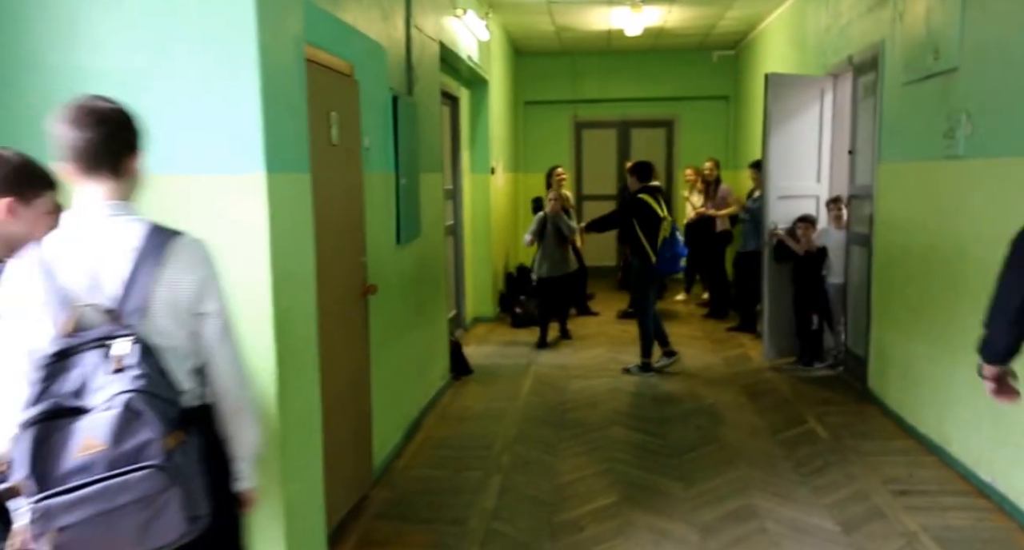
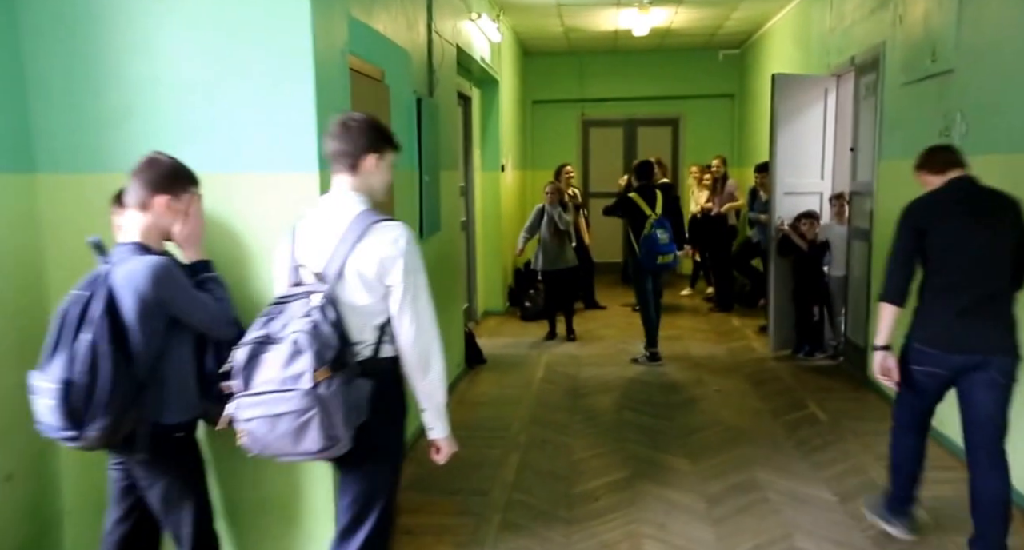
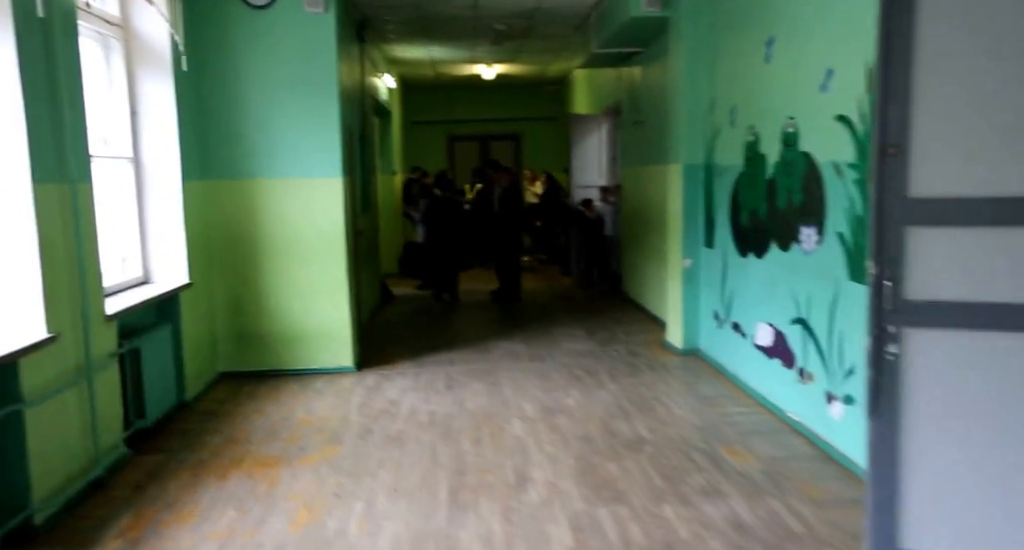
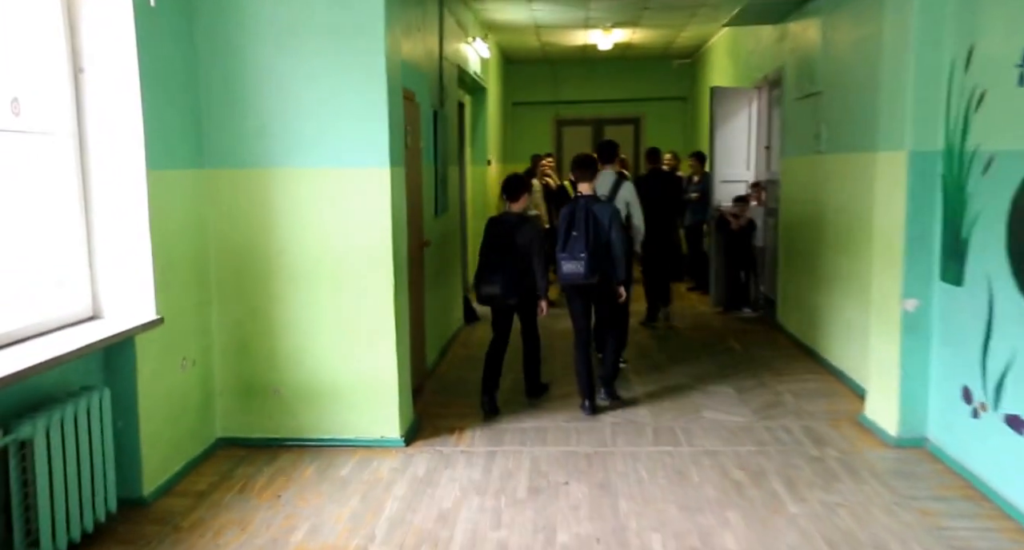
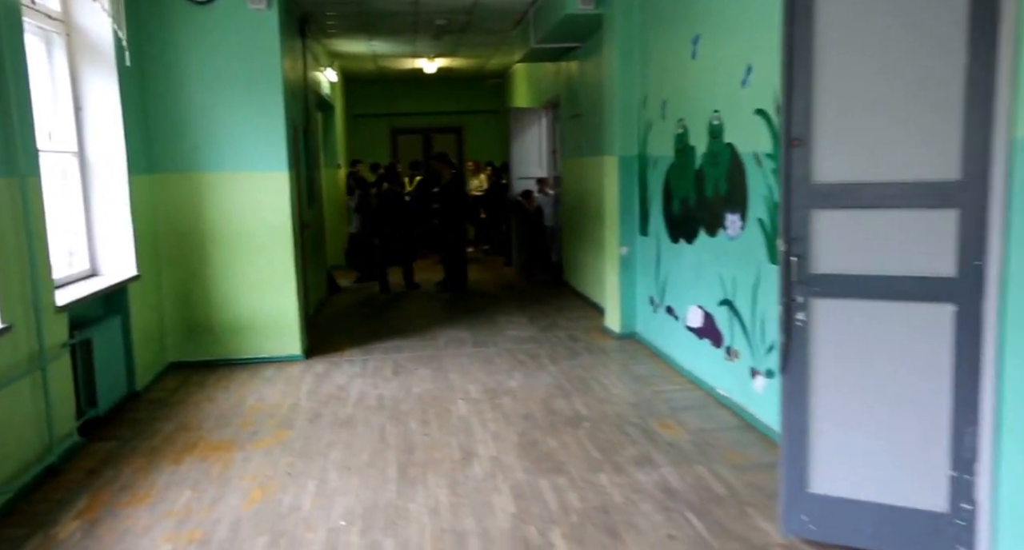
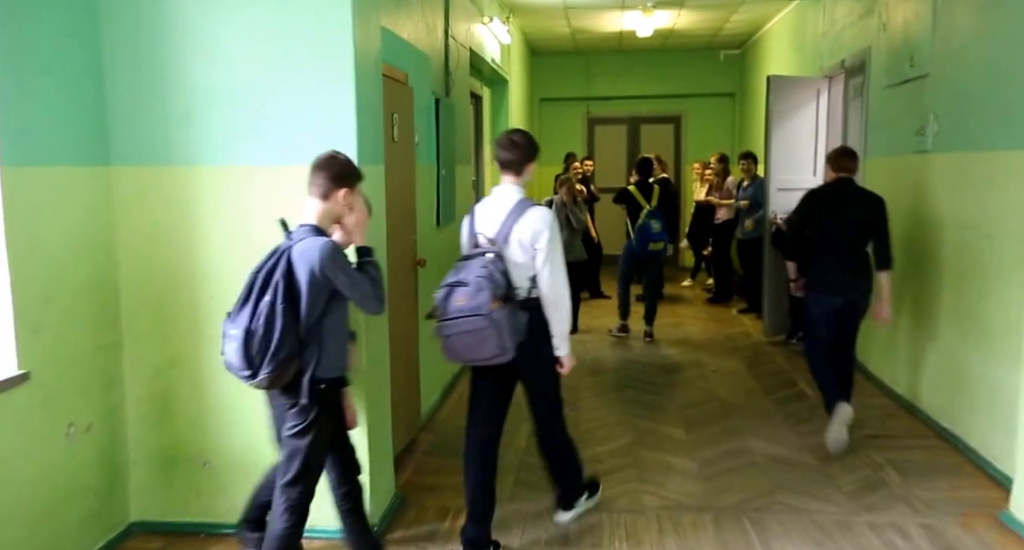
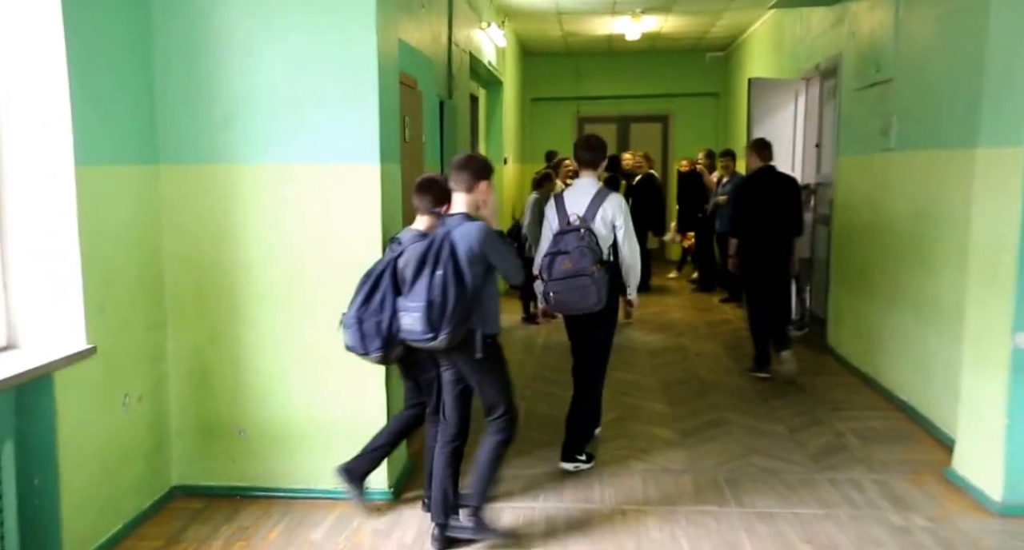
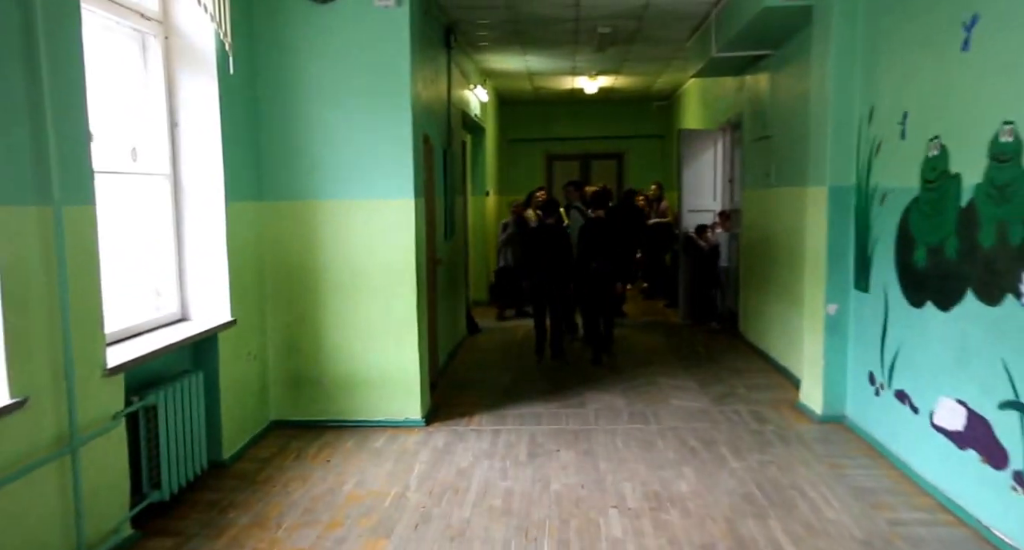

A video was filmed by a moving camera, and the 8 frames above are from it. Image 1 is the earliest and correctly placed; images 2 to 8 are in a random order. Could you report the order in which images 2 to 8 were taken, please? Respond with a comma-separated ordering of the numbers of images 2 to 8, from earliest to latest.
2, 6, 7, 4, 8, 3, 5
